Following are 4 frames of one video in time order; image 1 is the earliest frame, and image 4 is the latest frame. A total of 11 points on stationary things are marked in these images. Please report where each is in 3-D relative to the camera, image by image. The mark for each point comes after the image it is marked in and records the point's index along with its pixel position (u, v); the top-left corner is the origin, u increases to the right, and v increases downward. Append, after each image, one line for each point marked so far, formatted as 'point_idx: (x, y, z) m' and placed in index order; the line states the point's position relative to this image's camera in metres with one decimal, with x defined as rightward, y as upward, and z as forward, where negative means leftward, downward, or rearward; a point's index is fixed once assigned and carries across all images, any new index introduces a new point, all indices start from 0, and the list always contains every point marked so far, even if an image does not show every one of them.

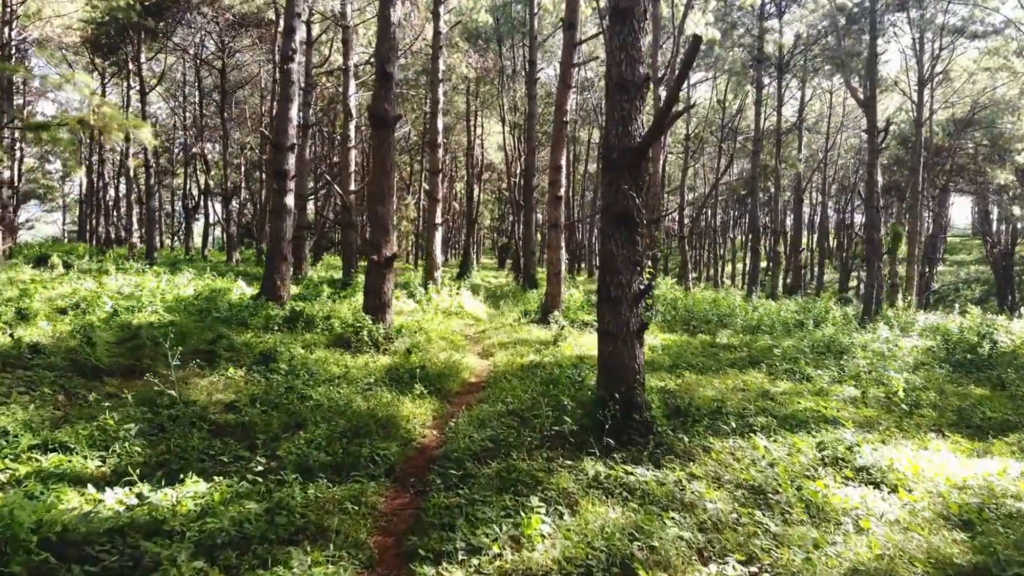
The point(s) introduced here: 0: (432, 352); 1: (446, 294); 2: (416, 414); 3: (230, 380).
0: (-0.9, -0.7, +9.3) m
1: (-1.4, -0.1, +17.4) m
2: (-0.8, -1.0, +6.4) m
3: (-2.6, -0.8, +7.5) m
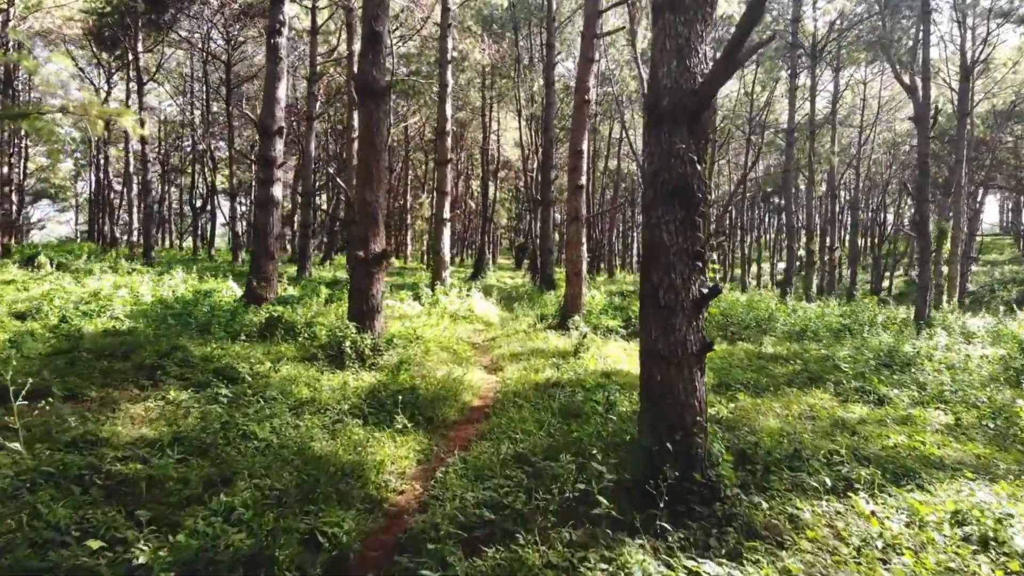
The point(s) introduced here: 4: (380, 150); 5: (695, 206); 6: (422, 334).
0: (-0.8, -0.7, +7.7) m
1: (-1.1, -0.2, +15.8) m
2: (-0.7, -1.0, +4.8) m
3: (-2.5, -0.8, +5.9) m
4: (-1.3, +1.3, +8.0) m
5: (+1.0, +0.4, +4.1) m
6: (-1.1, -0.5, +9.8) m
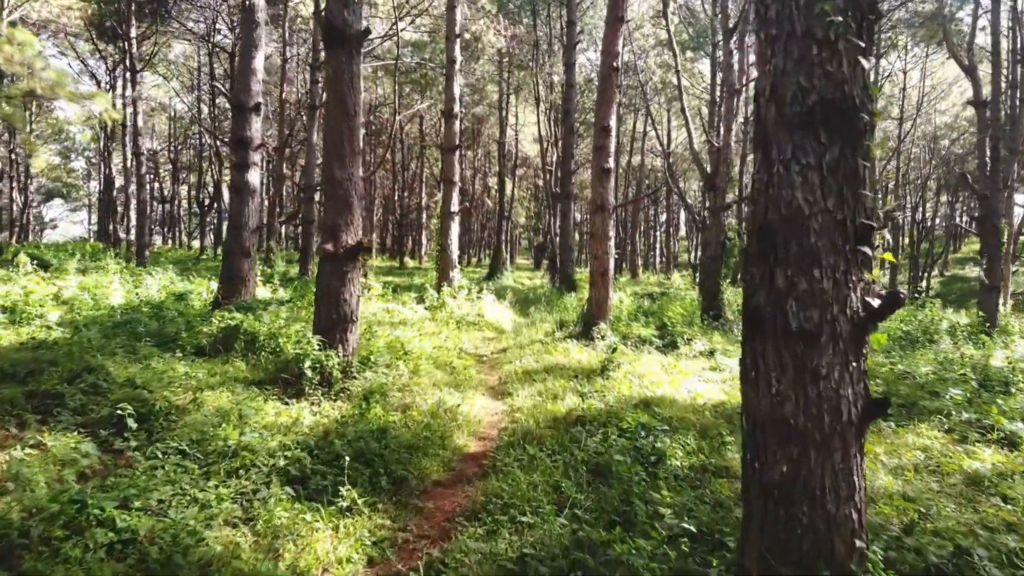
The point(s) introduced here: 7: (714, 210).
0: (-0.7, -0.8, +5.9) m
1: (-0.8, -0.2, +14.1) m
2: (-0.7, -1.0, +3.1) m
3: (-2.4, -0.9, +4.2) m
4: (-1.2, +1.3, +6.2) m
5: (+1.0, +0.4, +2.3) m
6: (-1.0, -0.6, +8.0) m
7: (+3.4, +1.3, +13.8) m
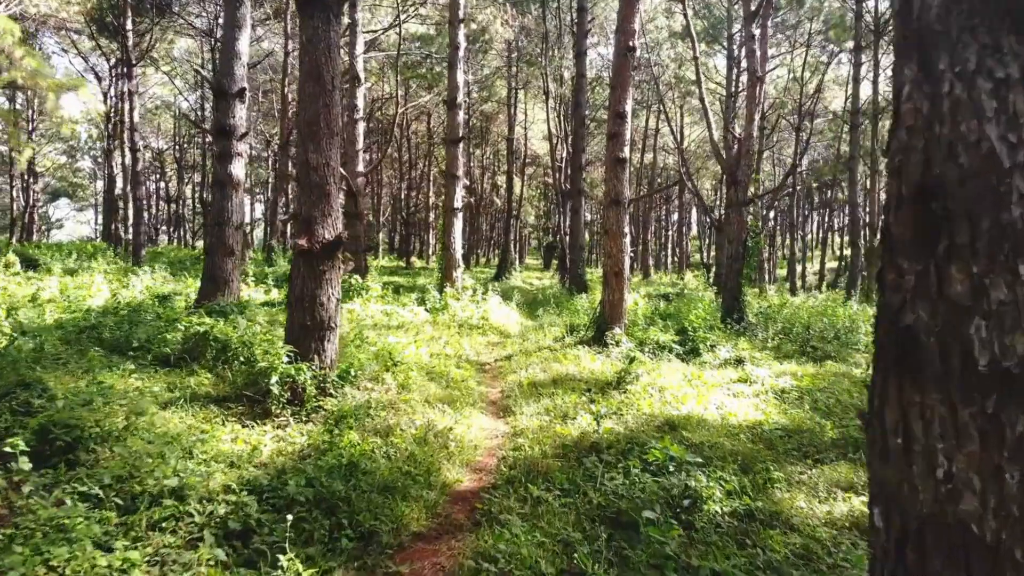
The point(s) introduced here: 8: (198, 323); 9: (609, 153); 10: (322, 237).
0: (-0.7, -0.8, +5.1) m
1: (-0.7, -0.2, +13.2) m
2: (-0.7, -1.0, +2.2) m
3: (-2.4, -0.9, +3.4) m
4: (-1.2, +1.3, +5.4) m
5: (+0.9, +0.4, +1.4) m
6: (-0.9, -0.6, +7.2) m
7: (+3.5, +1.3, +12.9) m
8: (-2.7, -0.3, +7.0) m
9: (+1.1, +1.5, +8.9) m
10: (-1.2, +0.3, +5.4) m
